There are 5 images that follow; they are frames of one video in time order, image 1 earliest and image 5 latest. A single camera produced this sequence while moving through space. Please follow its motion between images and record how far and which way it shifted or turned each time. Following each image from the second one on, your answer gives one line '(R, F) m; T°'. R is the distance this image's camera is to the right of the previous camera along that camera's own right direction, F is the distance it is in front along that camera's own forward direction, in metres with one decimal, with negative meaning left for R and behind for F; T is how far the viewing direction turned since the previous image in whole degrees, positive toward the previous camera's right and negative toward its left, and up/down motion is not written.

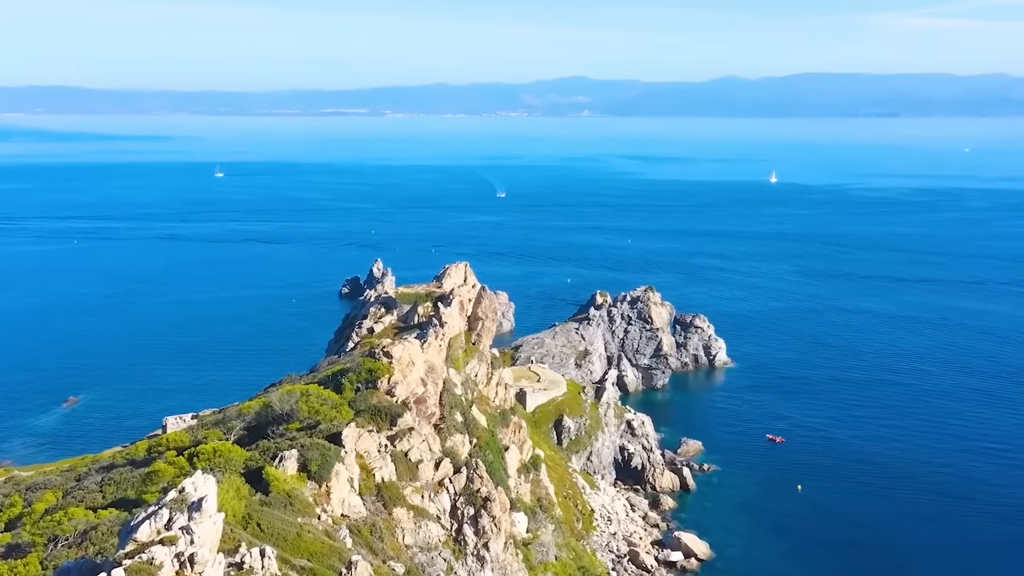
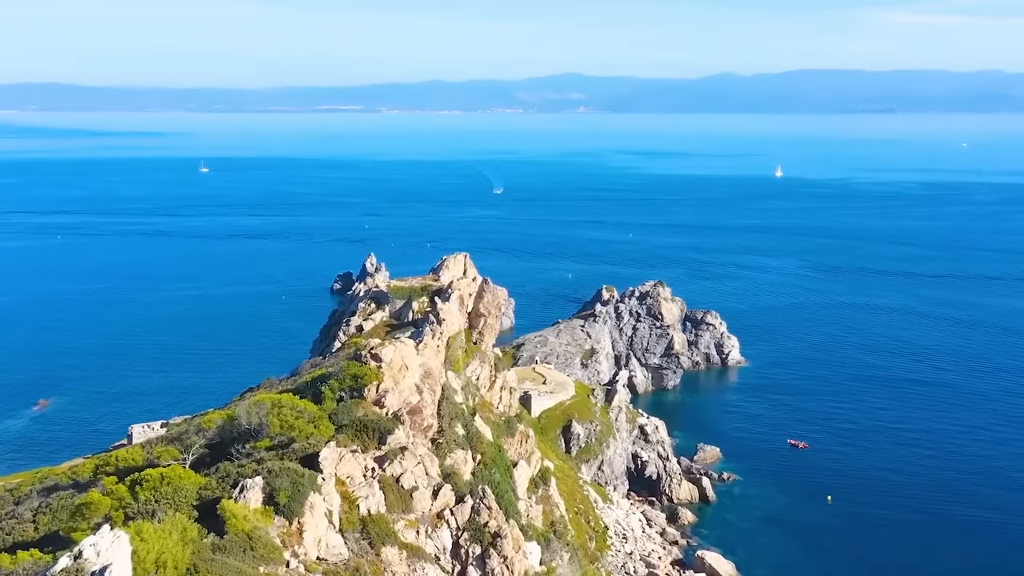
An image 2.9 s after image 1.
(-0.5, +5.3) m; 0°
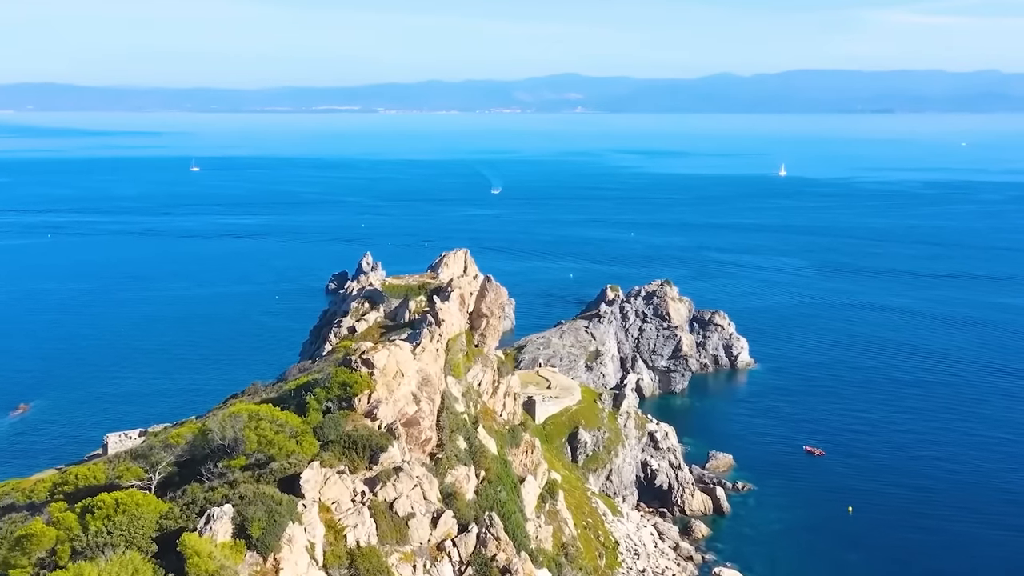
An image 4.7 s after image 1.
(-0.3, +3.3) m; 0°
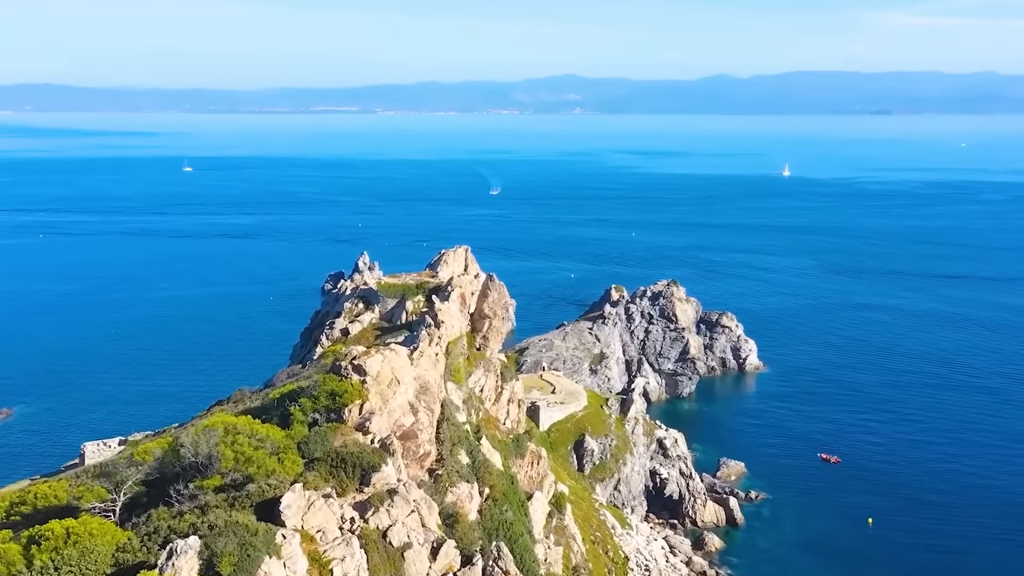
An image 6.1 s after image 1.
(-0.3, +2.7) m; 0°
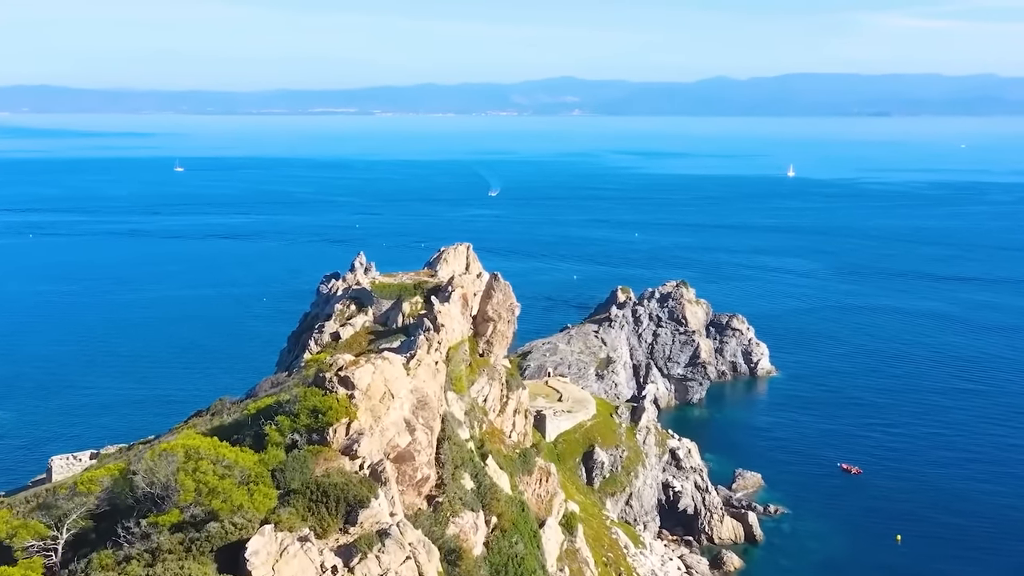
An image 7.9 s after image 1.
(-0.3, +3.3) m; 0°
